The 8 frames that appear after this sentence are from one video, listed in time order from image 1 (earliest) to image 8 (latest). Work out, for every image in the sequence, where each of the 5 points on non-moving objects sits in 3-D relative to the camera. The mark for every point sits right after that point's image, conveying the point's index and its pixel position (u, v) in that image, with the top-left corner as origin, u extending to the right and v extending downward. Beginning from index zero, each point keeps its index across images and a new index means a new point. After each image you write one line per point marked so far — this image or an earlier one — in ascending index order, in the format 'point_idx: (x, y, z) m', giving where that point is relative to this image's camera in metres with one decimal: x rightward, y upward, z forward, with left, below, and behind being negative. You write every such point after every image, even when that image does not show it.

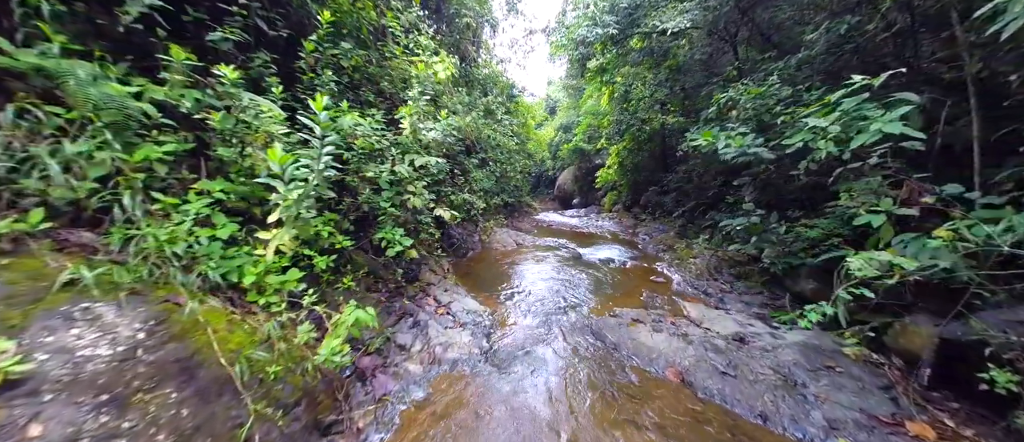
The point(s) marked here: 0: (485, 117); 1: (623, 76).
0: (-0.8, +3.1, +8.8) m
1: (+3.8, +4.9, +10.0) m
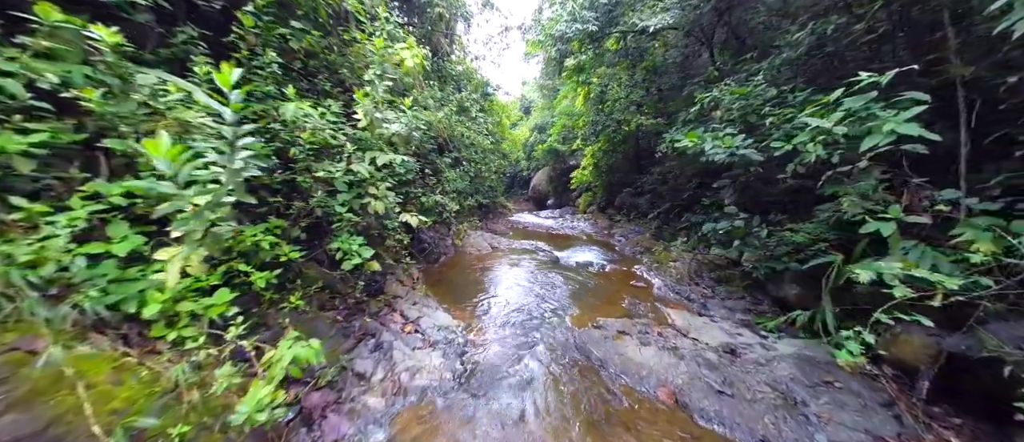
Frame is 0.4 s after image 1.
0: (-1.5, +3.0, +8.3) m
1: (+3.0, +4.9, +9.9) m
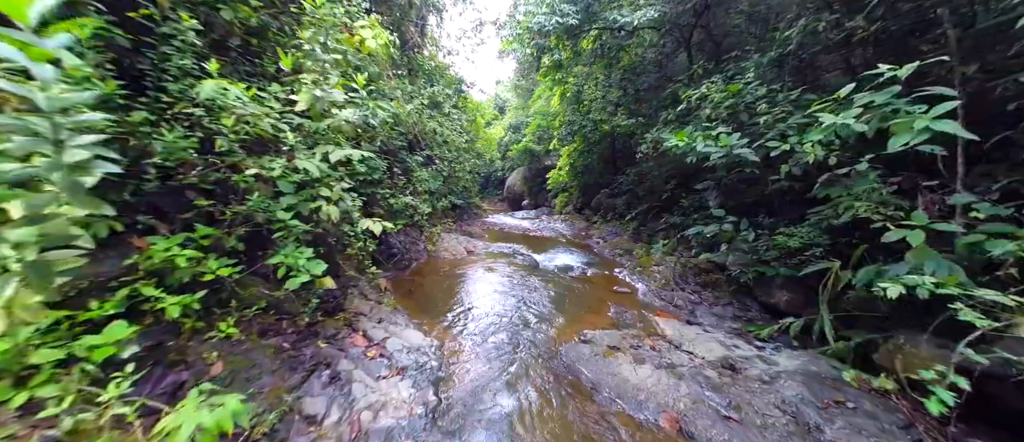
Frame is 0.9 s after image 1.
0: (-2.1, +3.0, +7.7) m
1: (+2.1, +4.8, +9.7) m
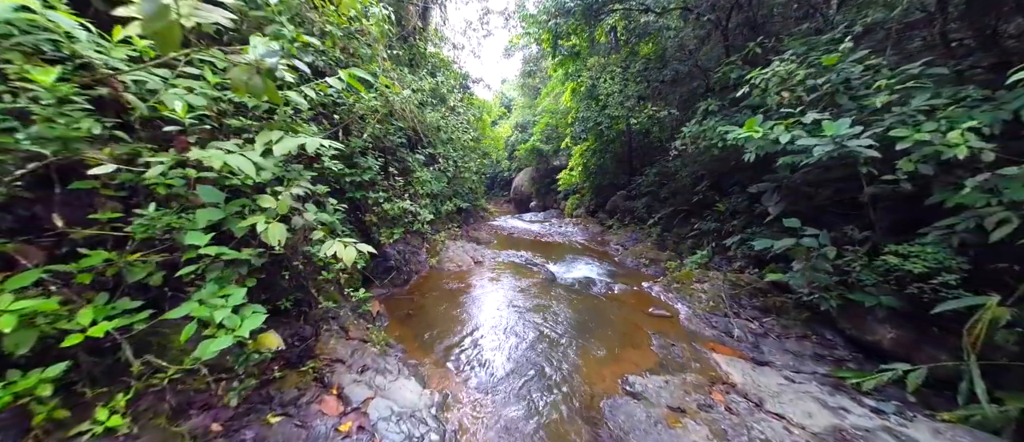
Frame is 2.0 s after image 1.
0: (-1.8, +2.8, +7.0) m
1: (+2.4, +4.7, +9.0) m
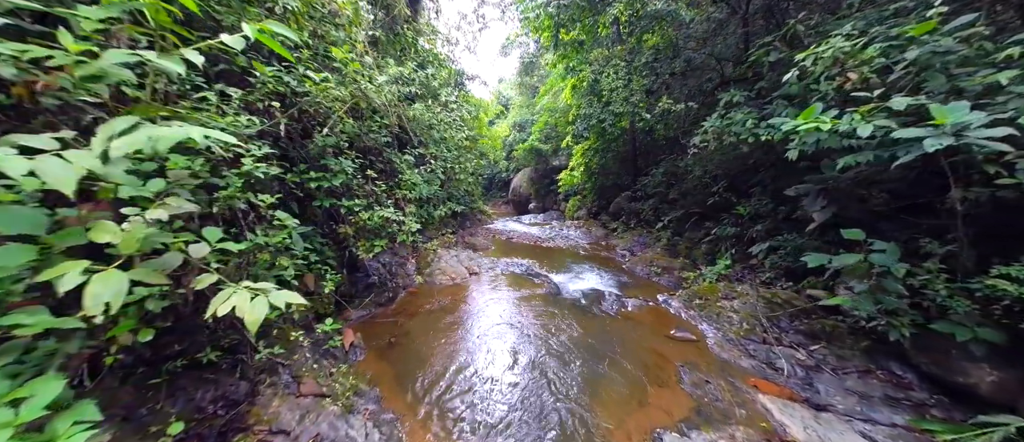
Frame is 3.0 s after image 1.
0: (-1.9, +2.7, +6.4) m
1: (+2.4, +4.6, +8.4) m
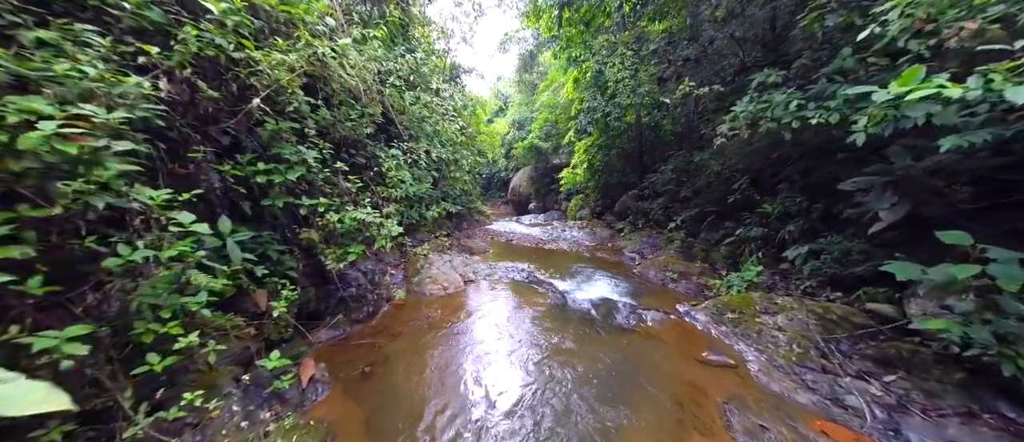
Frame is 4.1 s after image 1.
0: (-1.9, +2.7, +5.8) m
1: (+2.3, +4.6, +7.8) m
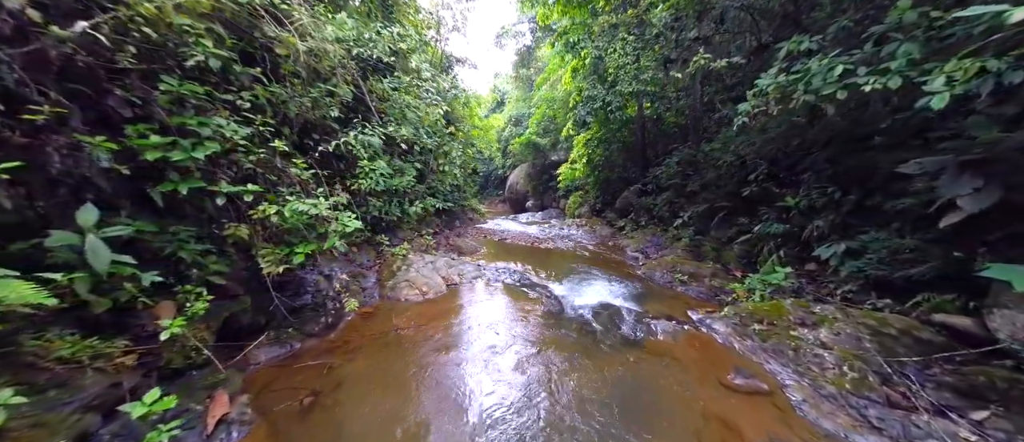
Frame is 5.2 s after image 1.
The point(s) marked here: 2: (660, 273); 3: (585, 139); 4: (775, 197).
0: (-2.1, +2.7, +5.3) m
1: (+2.2, +4.7, +7.3) m
2: (+2.6, -0.9, +5.1) m
3: (+2.4, +2.7, +9.6) m
4: (+4.3, +0.4, +4.9) m
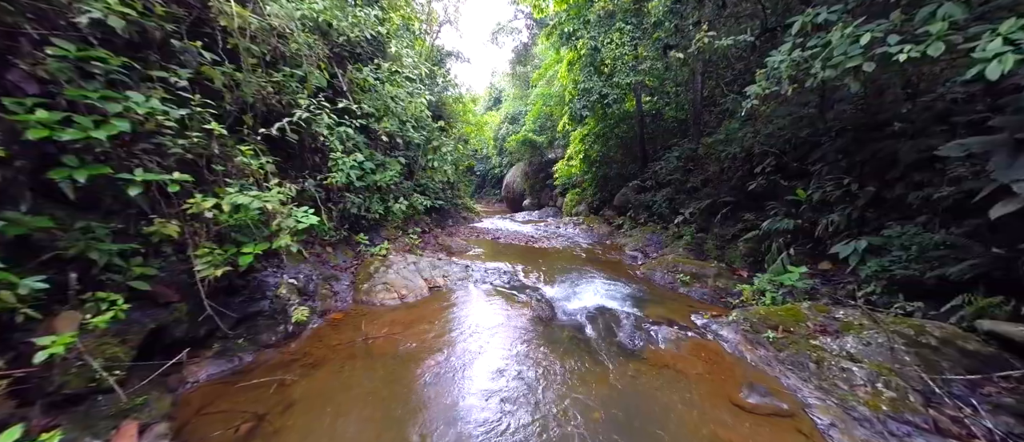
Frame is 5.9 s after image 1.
0: (-2.3, +2.7, +5.0) m
1: (+2.0, +4.7, +6.9) m
2: (+2.4, -0.9, +4.8) m
3: (+2.2, +2.7, +9.3) m
4: (+4.2, +0.5, +4.6) m
